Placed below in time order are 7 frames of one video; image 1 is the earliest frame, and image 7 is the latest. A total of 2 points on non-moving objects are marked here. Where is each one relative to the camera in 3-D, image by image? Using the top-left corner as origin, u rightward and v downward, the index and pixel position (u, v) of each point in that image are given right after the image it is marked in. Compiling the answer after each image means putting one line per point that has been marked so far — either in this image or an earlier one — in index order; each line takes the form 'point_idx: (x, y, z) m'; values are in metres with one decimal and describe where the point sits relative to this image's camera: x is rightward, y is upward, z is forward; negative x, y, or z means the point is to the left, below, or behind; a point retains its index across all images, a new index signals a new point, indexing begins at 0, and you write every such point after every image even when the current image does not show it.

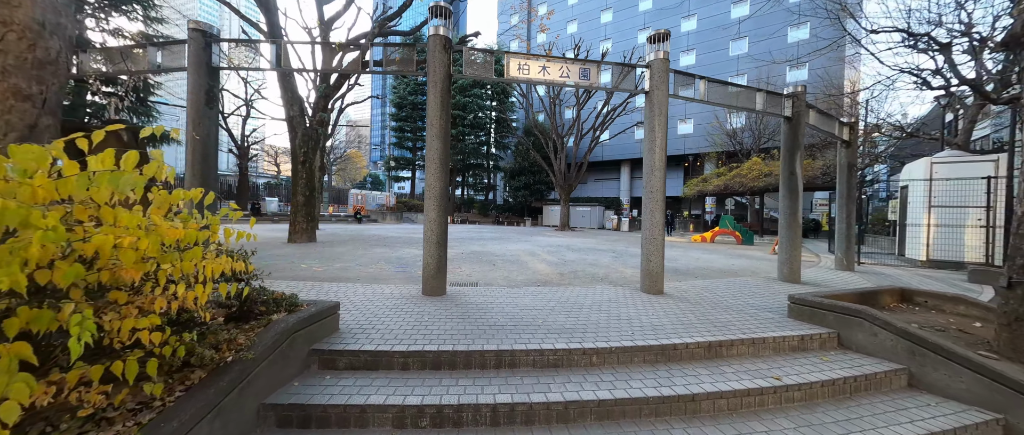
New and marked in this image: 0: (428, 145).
0: (-0.8, +0.7, +3.6) m
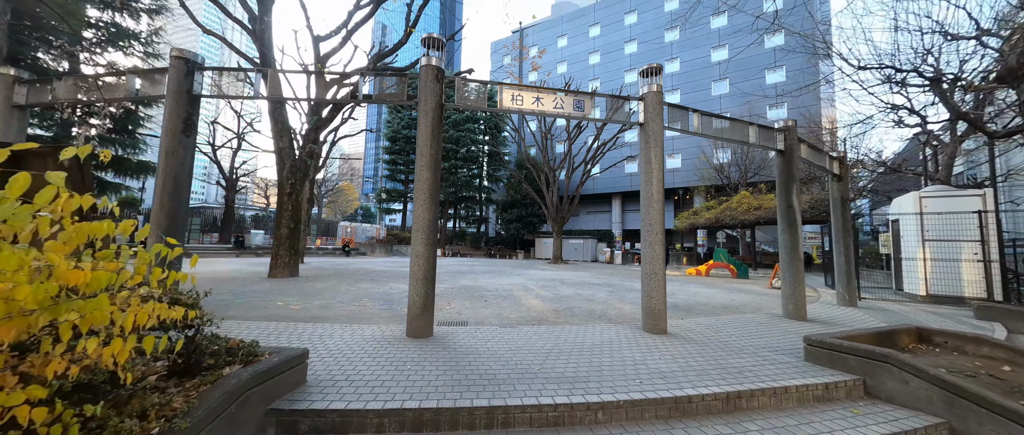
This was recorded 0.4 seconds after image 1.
0: (-0.9, +0.4, +3.5) m
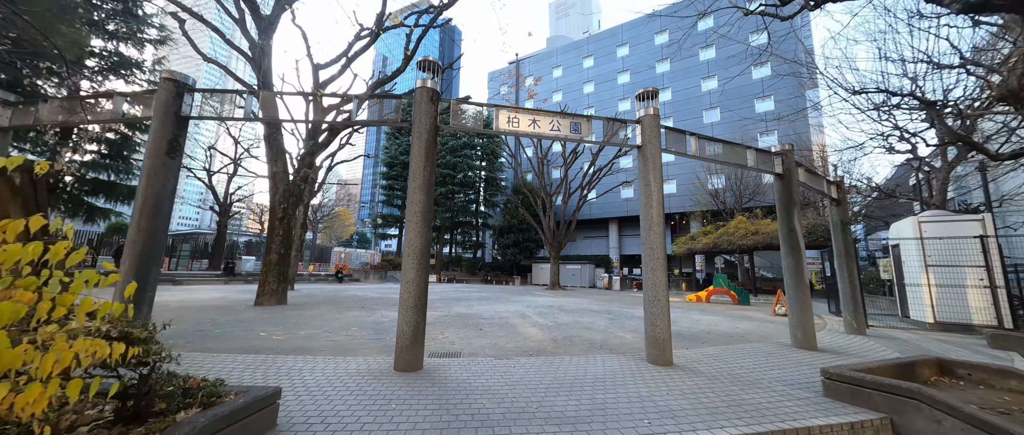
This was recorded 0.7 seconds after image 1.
0: (-1.0, +0.2, +3.3) m
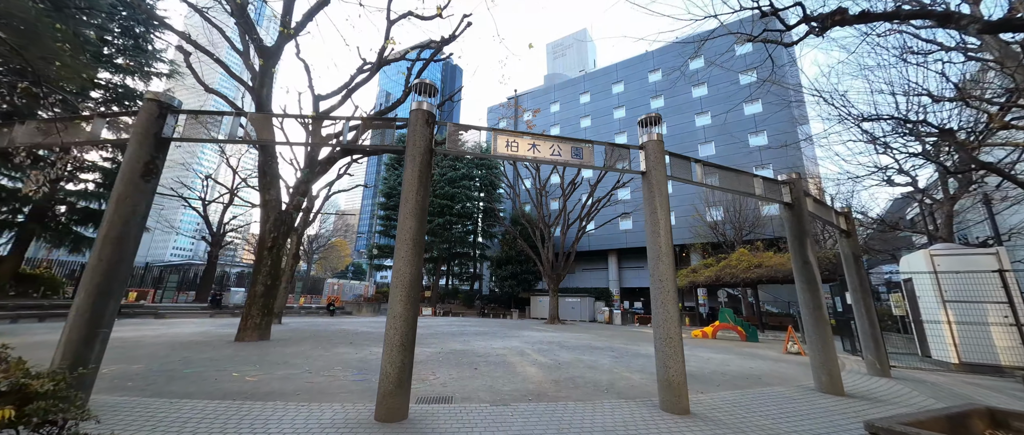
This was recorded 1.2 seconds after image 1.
0: (-1.0, -0.1, +3.1) m
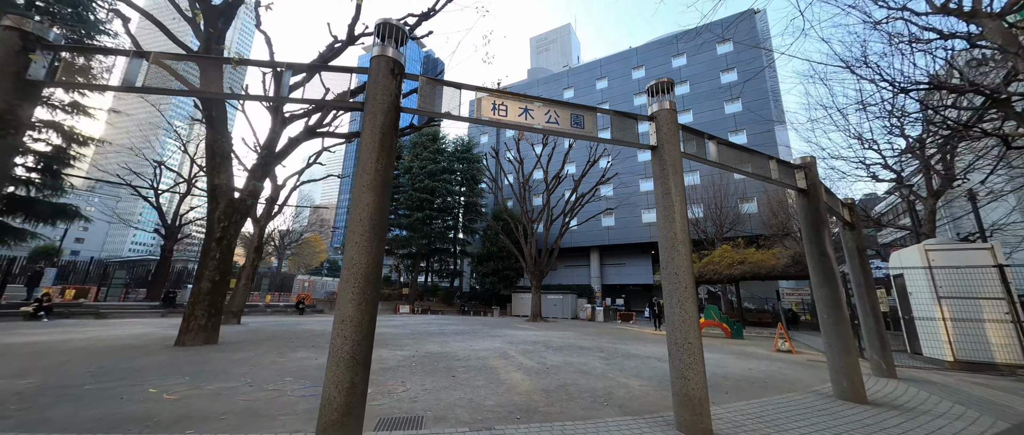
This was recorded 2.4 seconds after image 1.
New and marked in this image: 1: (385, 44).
0: (-1.1, +0.1, +2.4) m
1: (-1.0, +1.3, +2.8) m
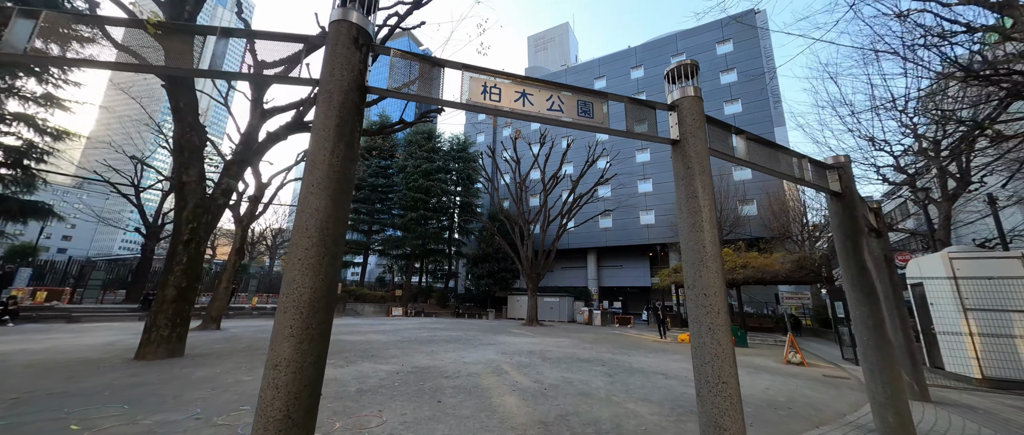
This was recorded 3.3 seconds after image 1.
0: (-1.1, +0.1, +1.8) m
1: (-1.0, +1.3, +2.2) m
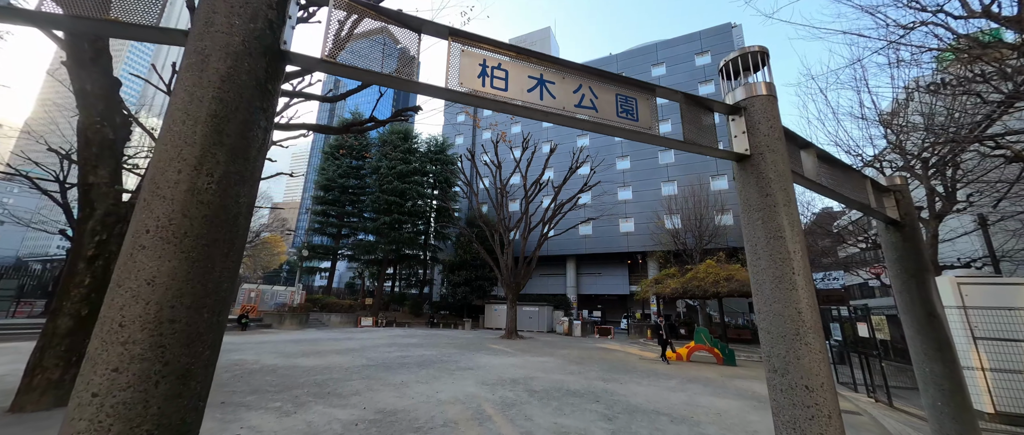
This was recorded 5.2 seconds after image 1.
0: (-1.0, -0.1, +0.9) m
1: (-0.9, +1.1, +1.3) m
